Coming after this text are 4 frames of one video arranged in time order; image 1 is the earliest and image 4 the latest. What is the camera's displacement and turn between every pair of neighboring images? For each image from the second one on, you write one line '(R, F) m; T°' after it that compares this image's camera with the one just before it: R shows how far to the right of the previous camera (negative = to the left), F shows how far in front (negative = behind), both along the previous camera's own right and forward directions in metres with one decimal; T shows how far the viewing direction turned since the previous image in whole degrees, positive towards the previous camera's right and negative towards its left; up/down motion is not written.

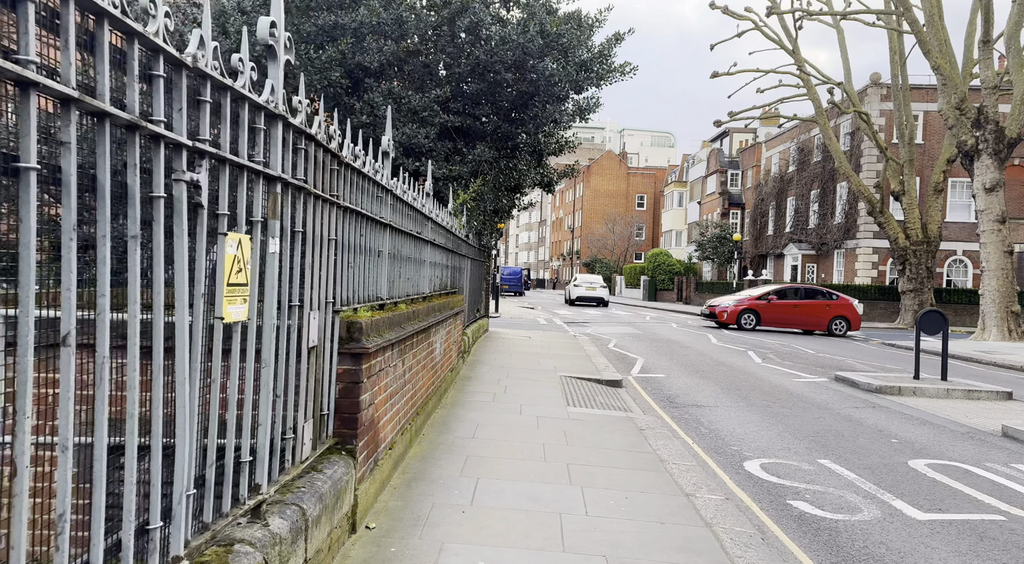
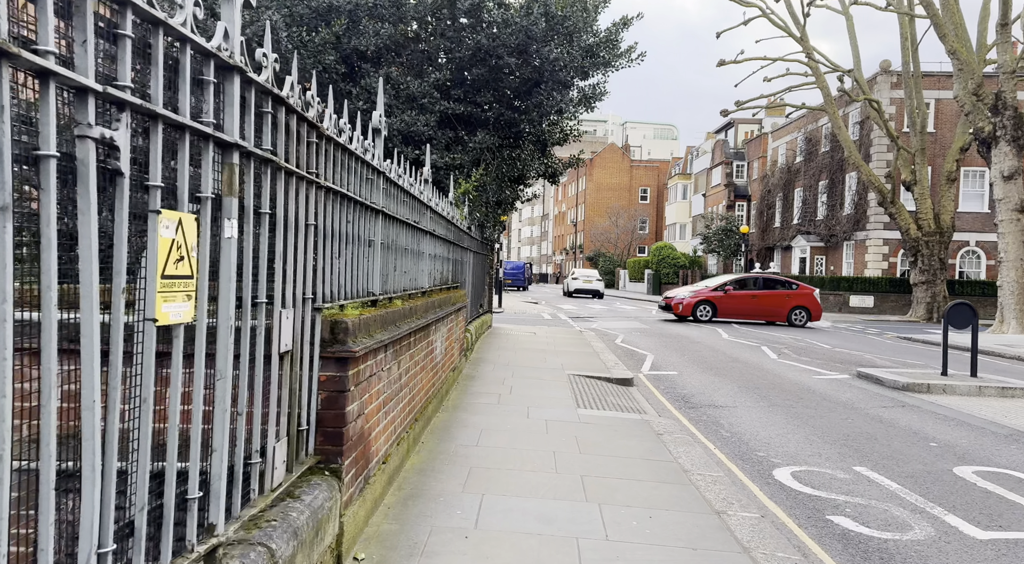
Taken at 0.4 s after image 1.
(0.0, +0.6) m; 0°
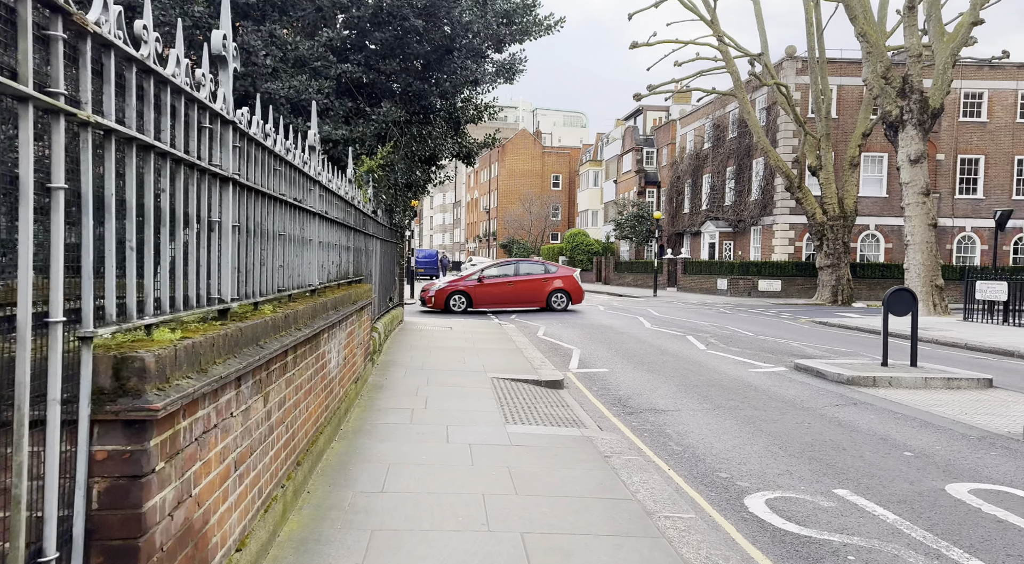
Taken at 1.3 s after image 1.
(0.0, +1.3) m; +7°
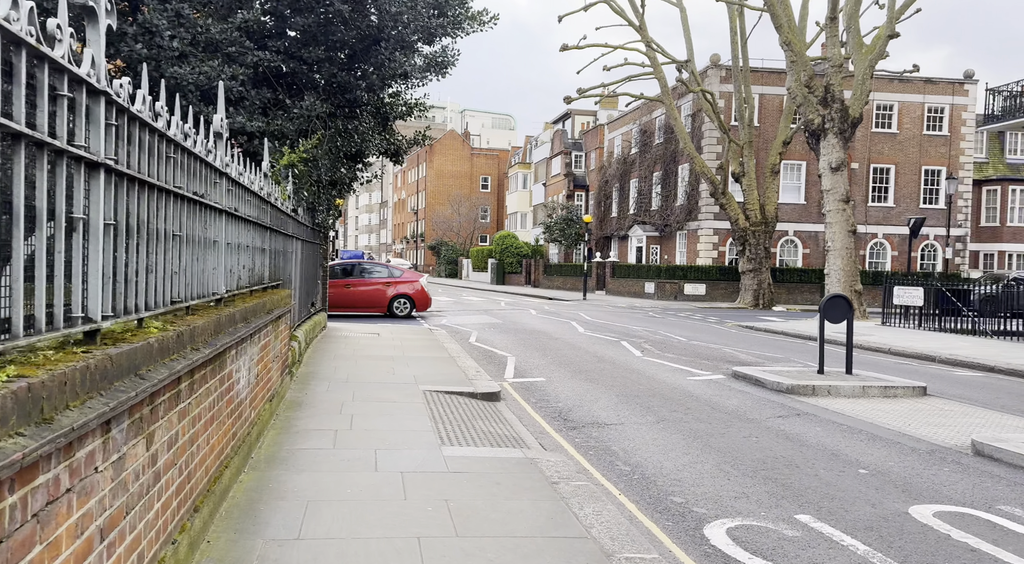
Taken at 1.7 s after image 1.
(-0.1, +0.5) m; +5°
